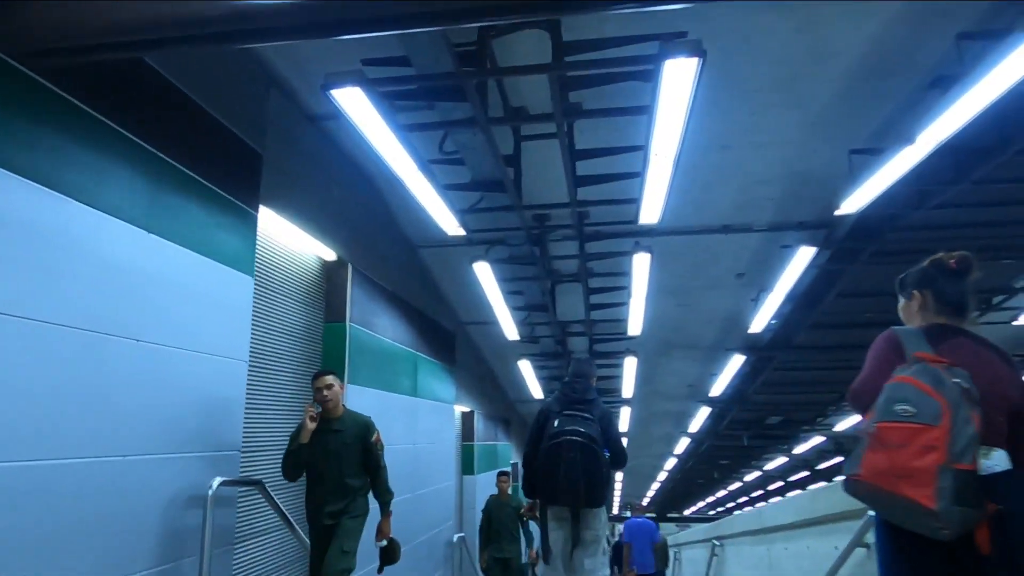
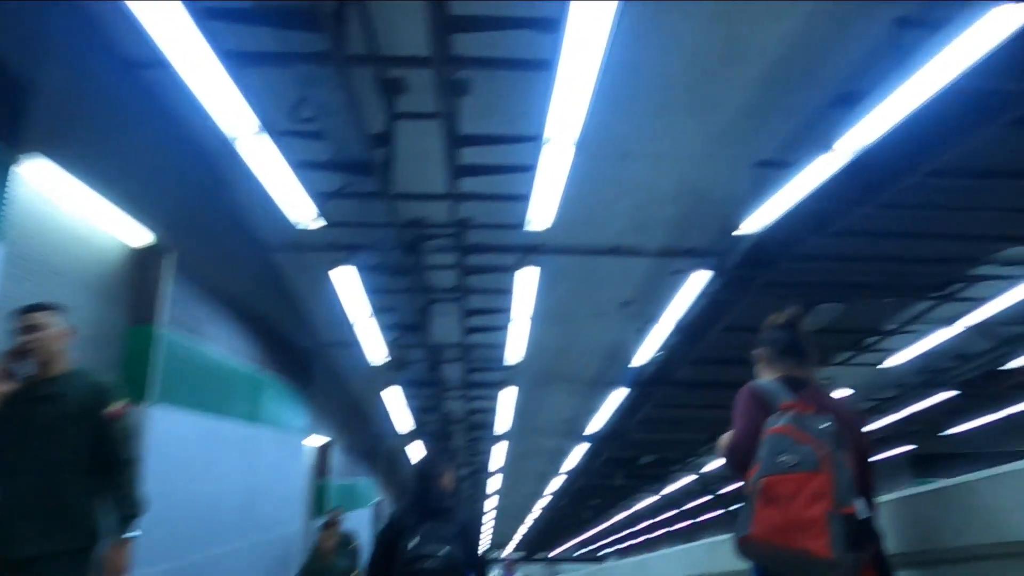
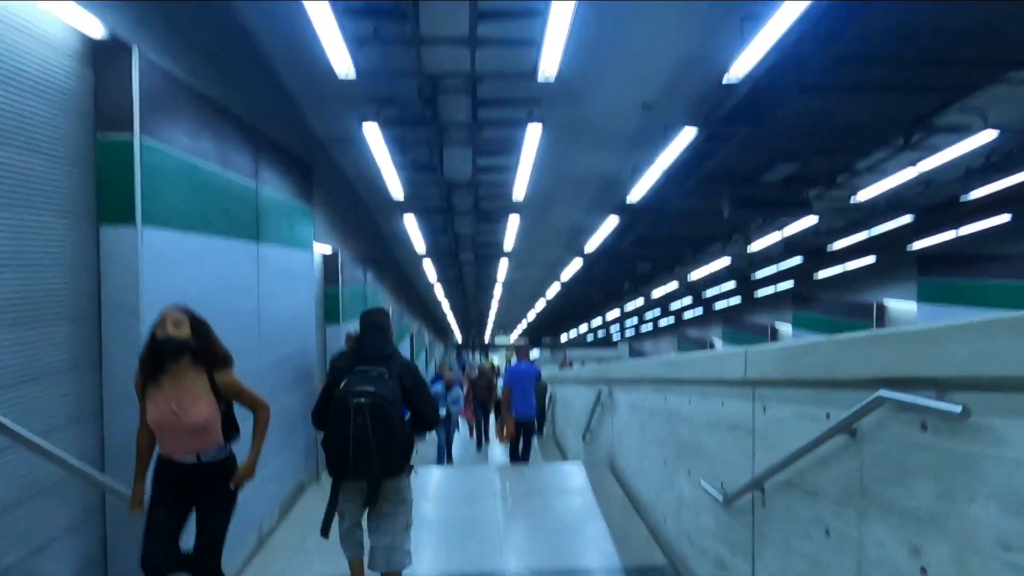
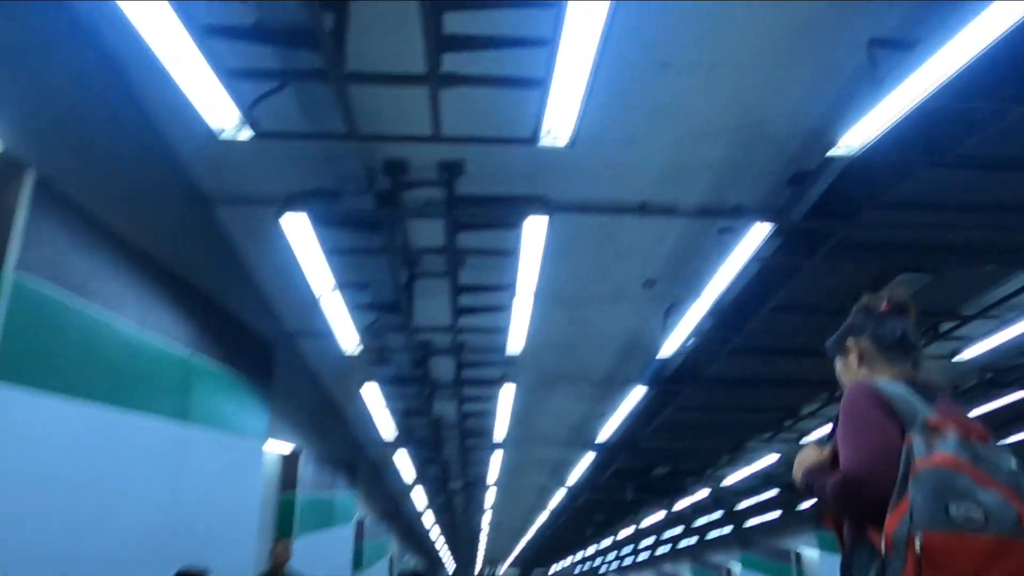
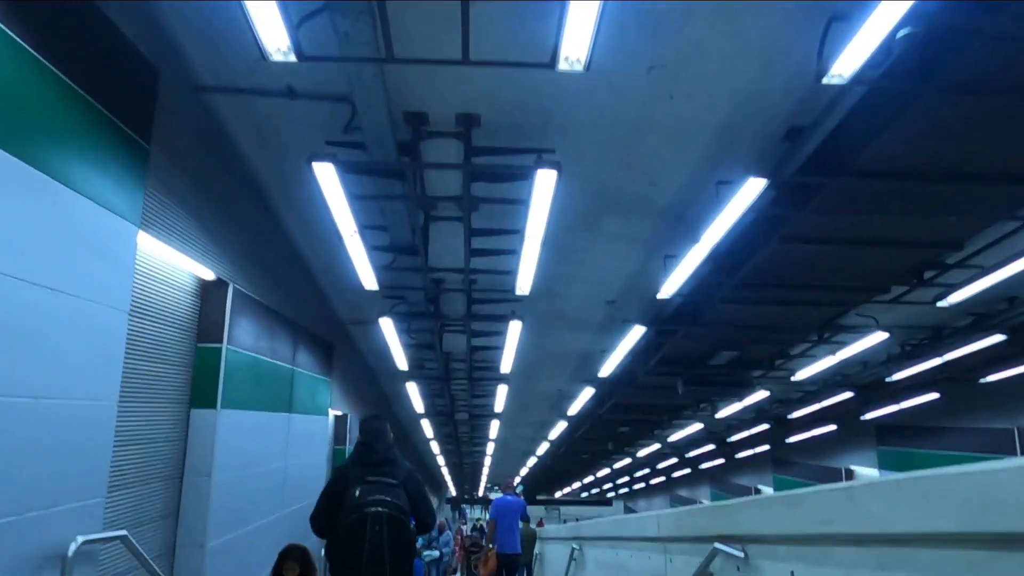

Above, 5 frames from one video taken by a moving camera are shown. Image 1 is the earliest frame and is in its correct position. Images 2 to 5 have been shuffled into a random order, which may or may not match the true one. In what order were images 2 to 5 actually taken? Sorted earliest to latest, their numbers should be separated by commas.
2, 4, 5, 3
